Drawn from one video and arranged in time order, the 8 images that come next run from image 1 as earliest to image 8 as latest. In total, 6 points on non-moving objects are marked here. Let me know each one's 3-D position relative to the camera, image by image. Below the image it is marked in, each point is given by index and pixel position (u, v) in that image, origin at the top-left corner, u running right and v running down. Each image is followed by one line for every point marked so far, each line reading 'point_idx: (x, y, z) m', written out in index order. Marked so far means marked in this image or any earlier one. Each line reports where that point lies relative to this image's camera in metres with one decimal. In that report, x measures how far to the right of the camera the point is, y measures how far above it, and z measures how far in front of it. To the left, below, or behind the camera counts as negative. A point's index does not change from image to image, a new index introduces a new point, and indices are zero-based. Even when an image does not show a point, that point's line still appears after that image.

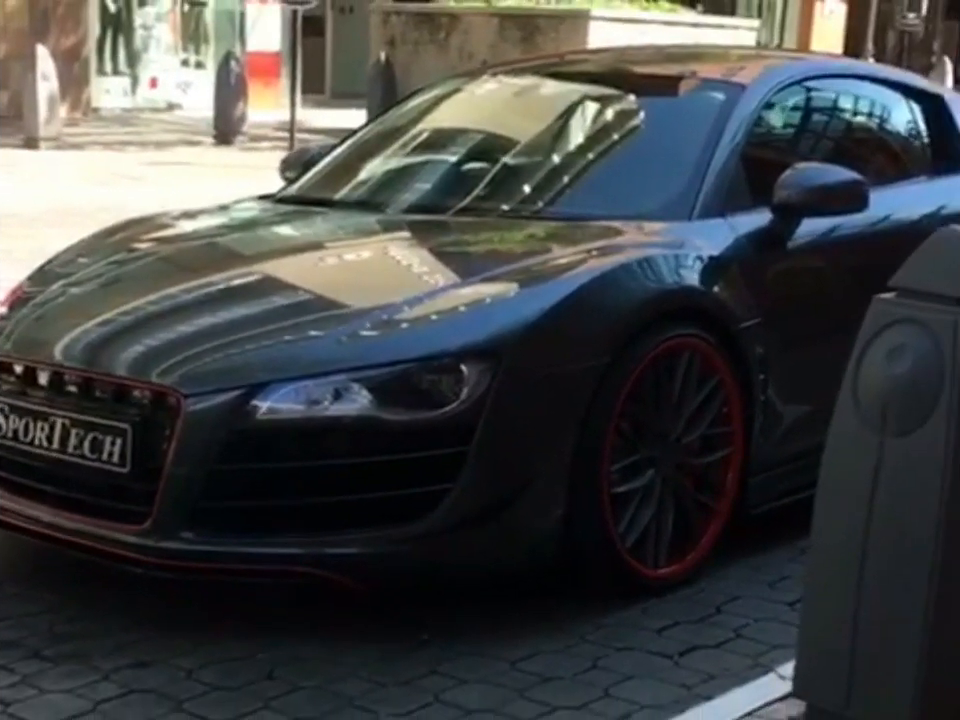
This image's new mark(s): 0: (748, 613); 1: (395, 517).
0: (+0.9, -0.8, +4.8) m
1: (-0.3, -0.5, +4.5) m
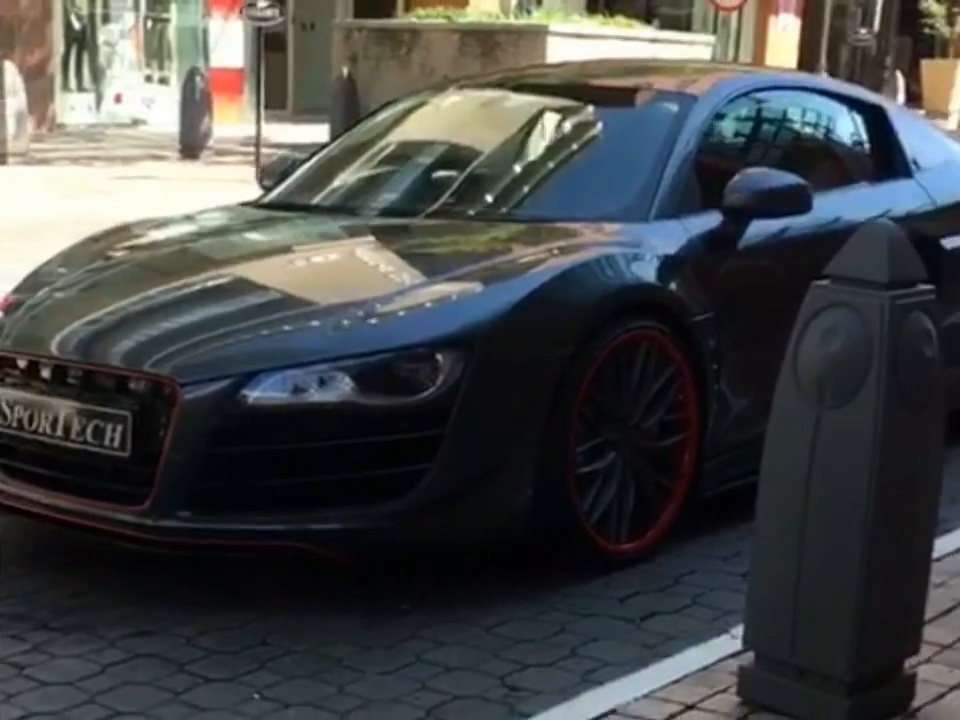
0: (+0.8, -0.8, +5.1) m
1: (-0.3, -0.4, +4.8) m
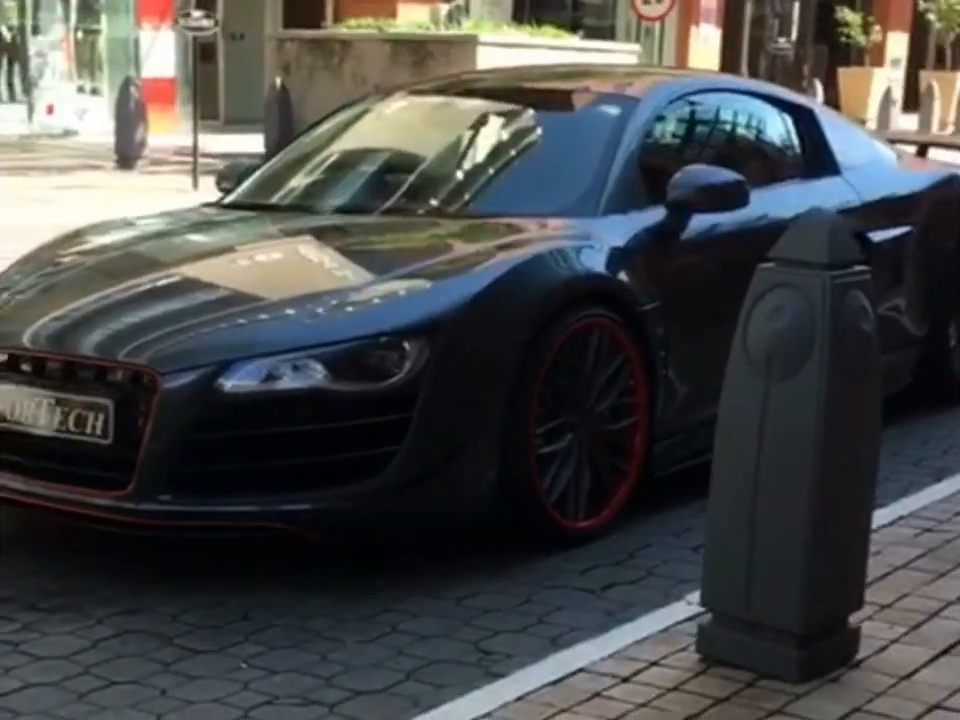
0: (+0.7, -0.7, +5.4) m
1: (-0.4, -0.4, +5.1) m
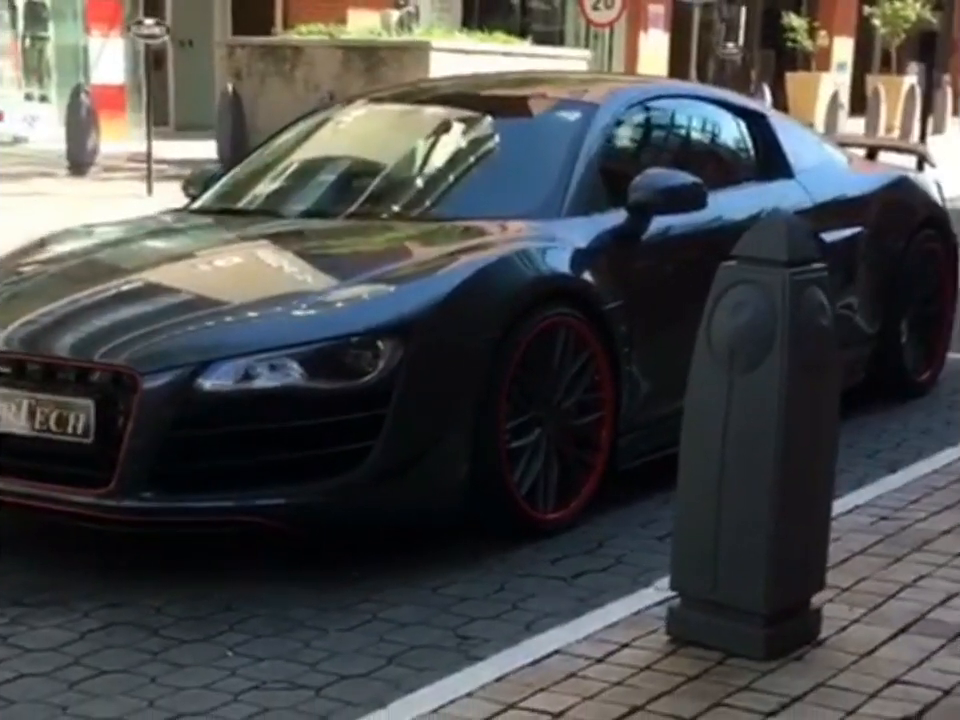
0: (+0.6, -0.7, +5.6) m
1: (-0.5, -0.4, +5.2) m
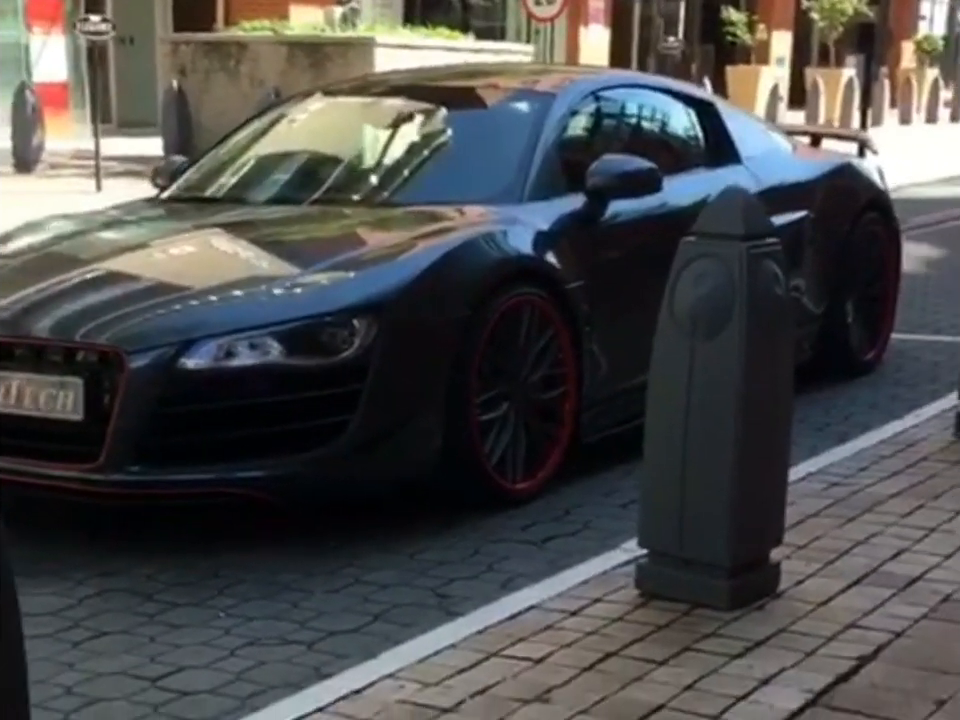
0: (+0.4, -0.6, +5.9) m
1: (-0.6, -0.3, +5.4) m
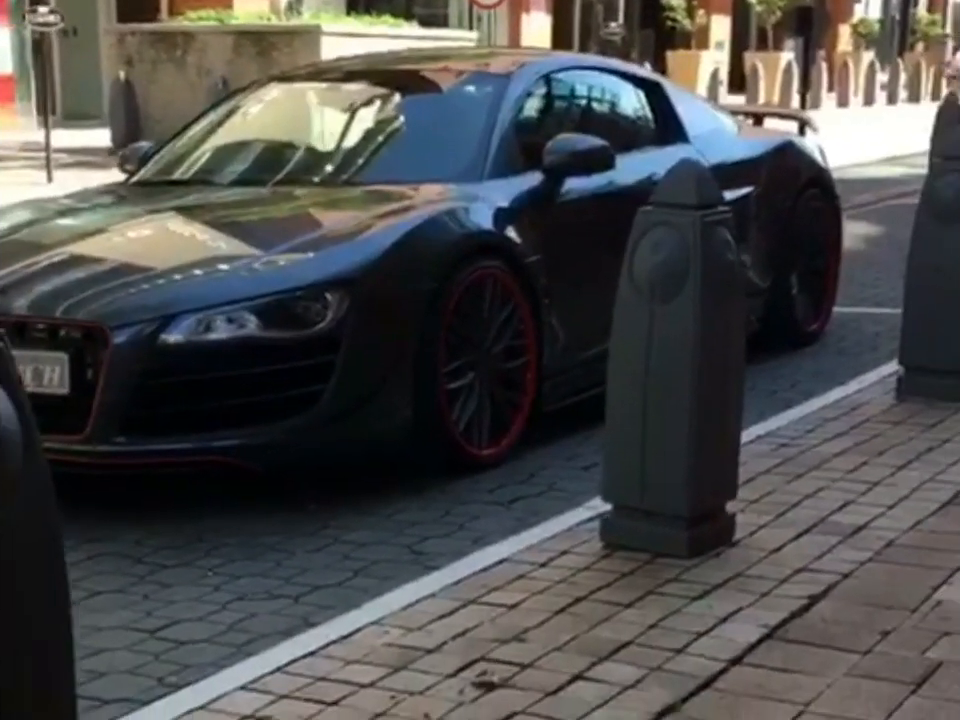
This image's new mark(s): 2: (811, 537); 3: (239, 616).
0: (+0.3, -0.5, +6.2) m
1: (-0.8, -0.2, +5.7) m
2: (+1.1, -0.6, +5.2) m
3: (-0.7, -0.8, +4.5) m
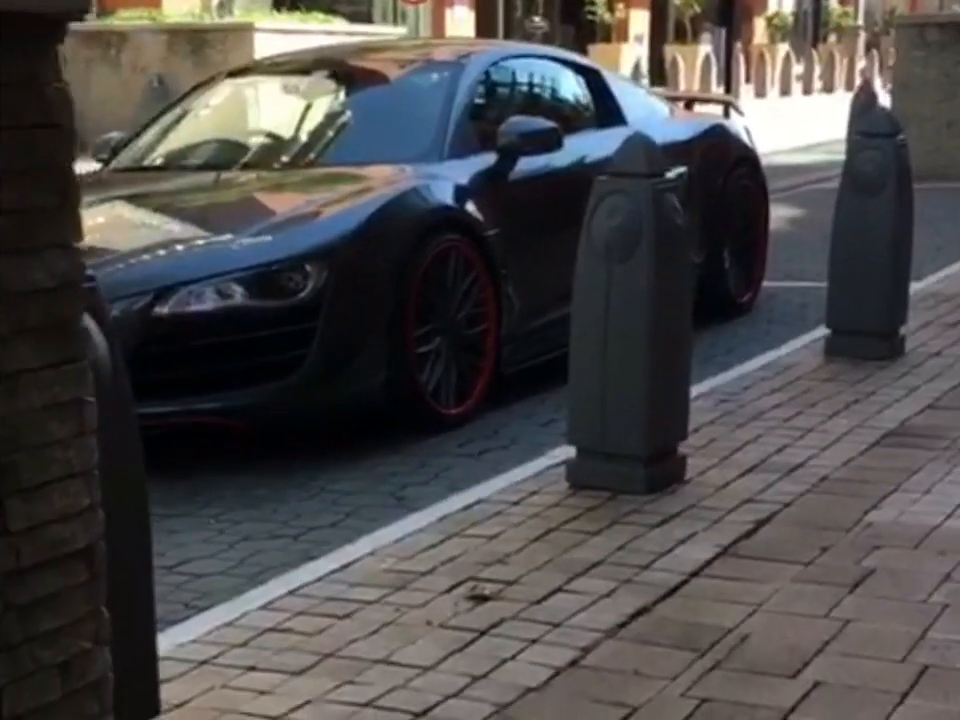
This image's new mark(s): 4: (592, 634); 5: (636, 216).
0: (+0.2, -0.3, +6.7) m
1: (-0.9, -0.1, +6.1) m
2: (+1.0, -0.4, +5.7) m
3: (-0.8, -0.6, +5.0) m
4: (+0.3, -0.8, +4.1) m
5: (+0.6, +0.5, +5.4) m
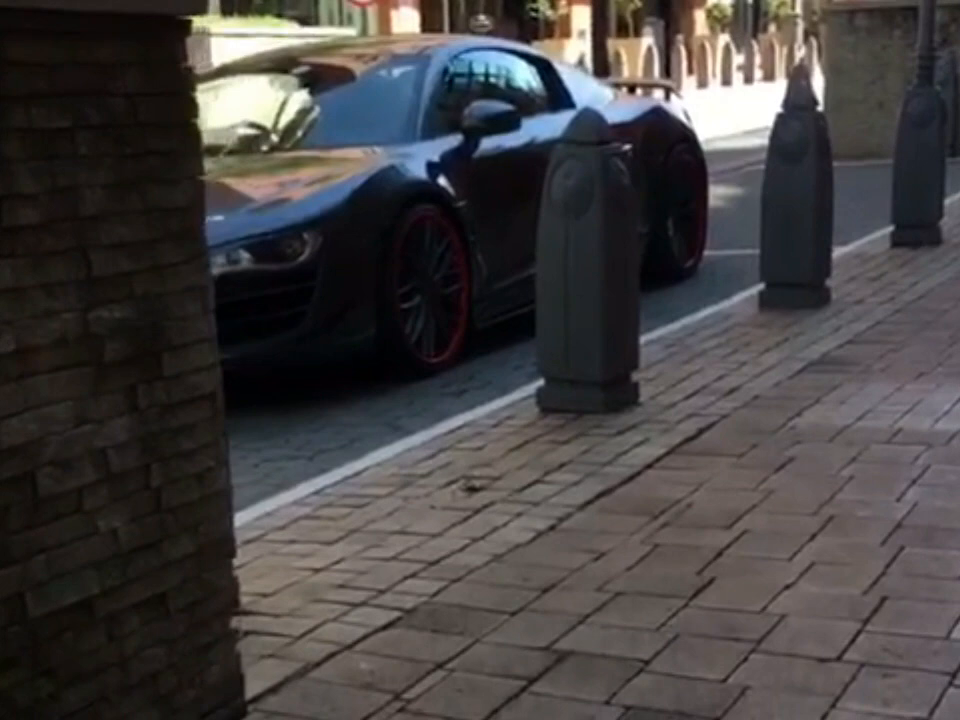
0: (+0.1, -0.1, +7.6) m
1: (-1.0, +0.1, +7.1) m
2: (+1.0, -0.2, +6.7) m
3: (-0.8, -0.4, +5.9) m
4: (+0.3, -0.5, +5.0) m
5: (+0.5, +0.8, +6.3) m
